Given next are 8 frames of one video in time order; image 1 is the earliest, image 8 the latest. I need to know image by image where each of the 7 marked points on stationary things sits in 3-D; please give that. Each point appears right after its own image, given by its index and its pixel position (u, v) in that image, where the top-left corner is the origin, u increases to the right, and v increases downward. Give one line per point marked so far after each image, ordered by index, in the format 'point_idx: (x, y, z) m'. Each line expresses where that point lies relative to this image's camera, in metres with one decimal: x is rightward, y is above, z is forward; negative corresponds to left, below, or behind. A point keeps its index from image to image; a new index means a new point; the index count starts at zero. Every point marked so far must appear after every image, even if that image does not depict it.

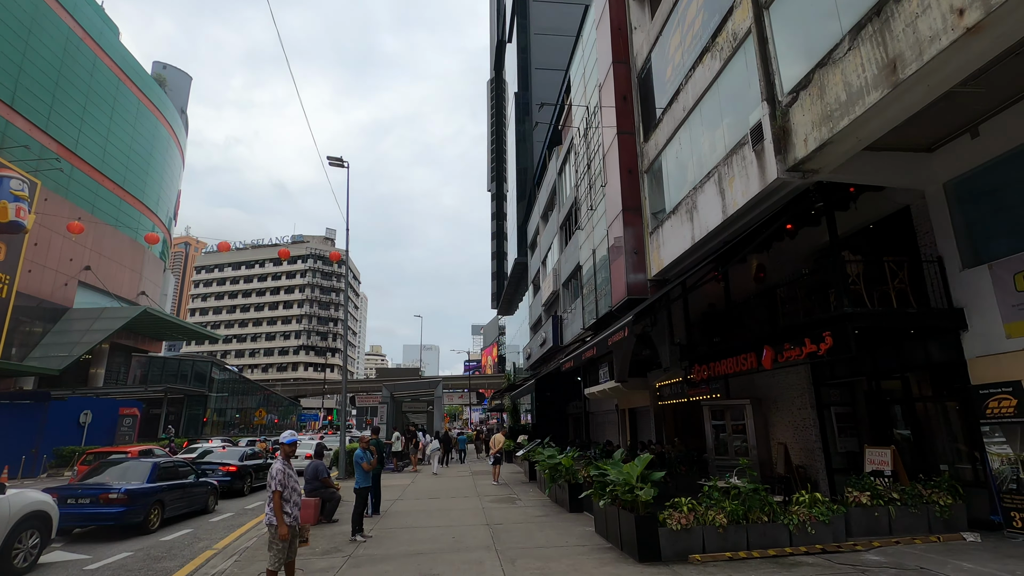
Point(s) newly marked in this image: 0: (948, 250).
0: (+7.1, +0.6, +8.7) m
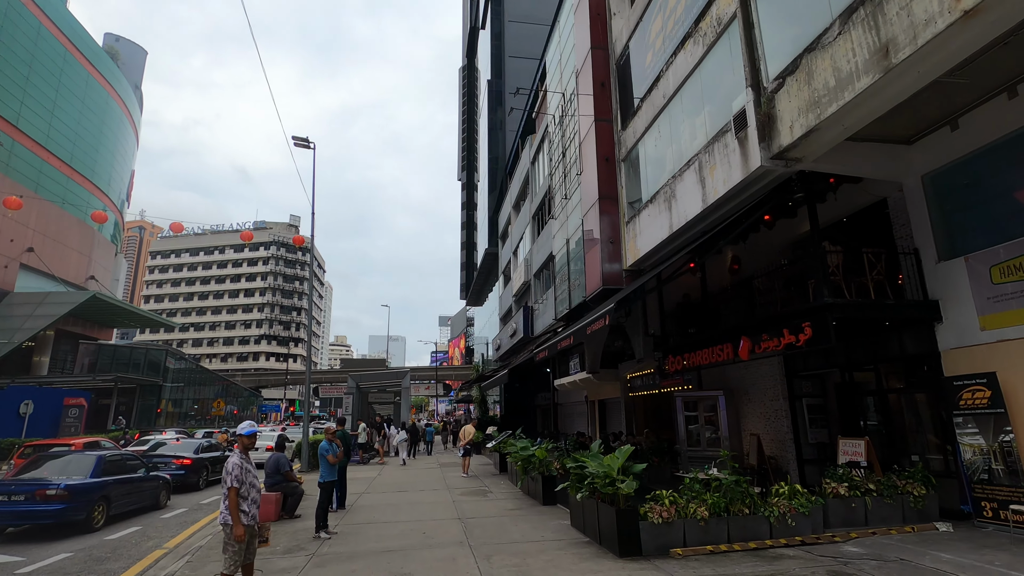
0: (+6.8, +0.7, +8.7) m
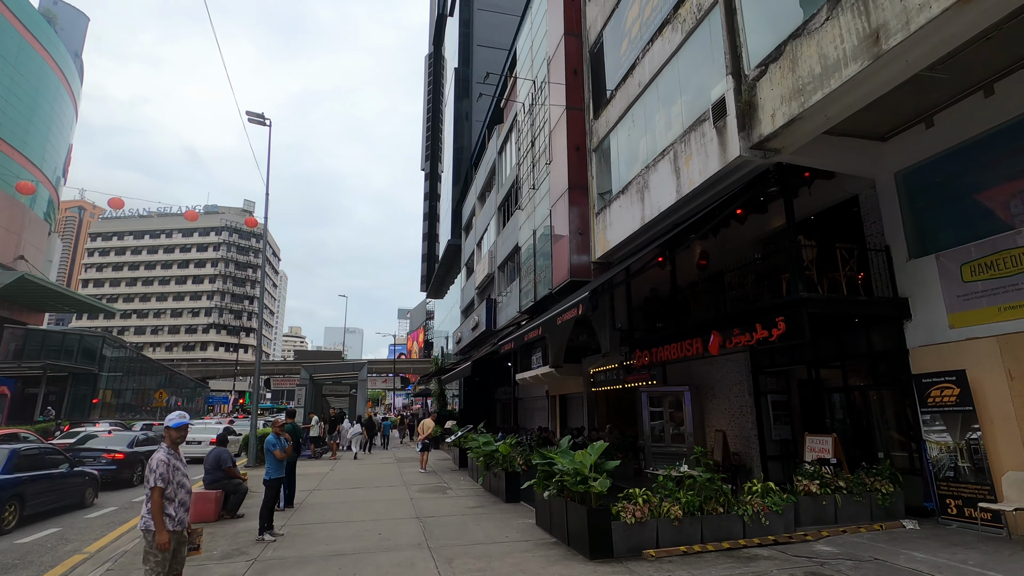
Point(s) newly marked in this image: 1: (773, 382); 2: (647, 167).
0: (+6.3, +0.8, +8.7) m
1: (+5.6, -2.0, +11.4) m
2: (+2.9, +2.6, +11.7) m
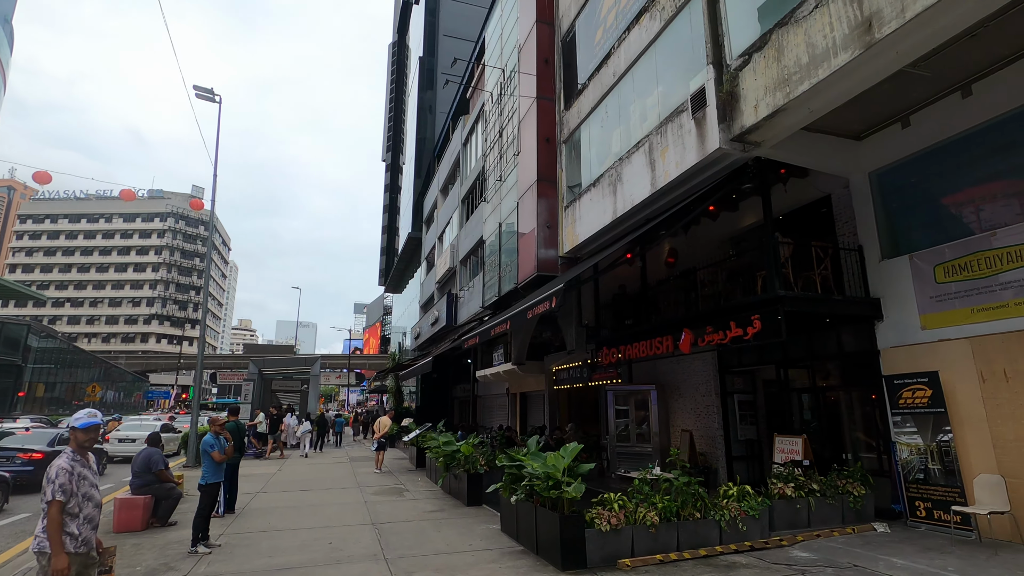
0: (+5.8, +0.8, +8.7) m
1: (+4.8, -2.0, +11.3) m
2: (+2.3, +2.7, +11.3) m
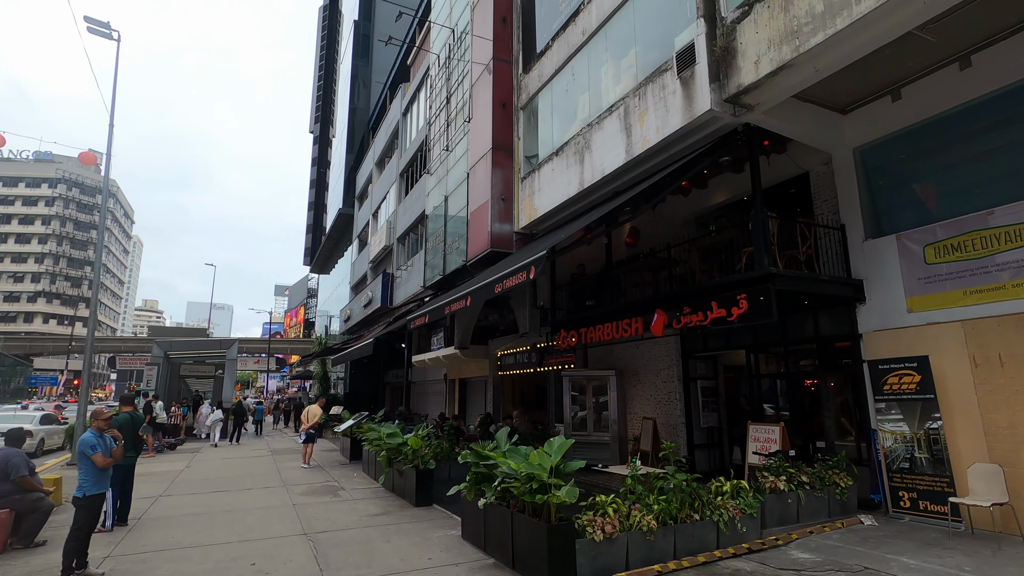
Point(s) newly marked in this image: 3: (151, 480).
0: (+5.3, +1.1, +8.3) m
1: (+3.9, -1.6, +10.8) m
2: (+1.5, +3.2, +10.4) m
3: (-7.4, -3.9, +10.9) m
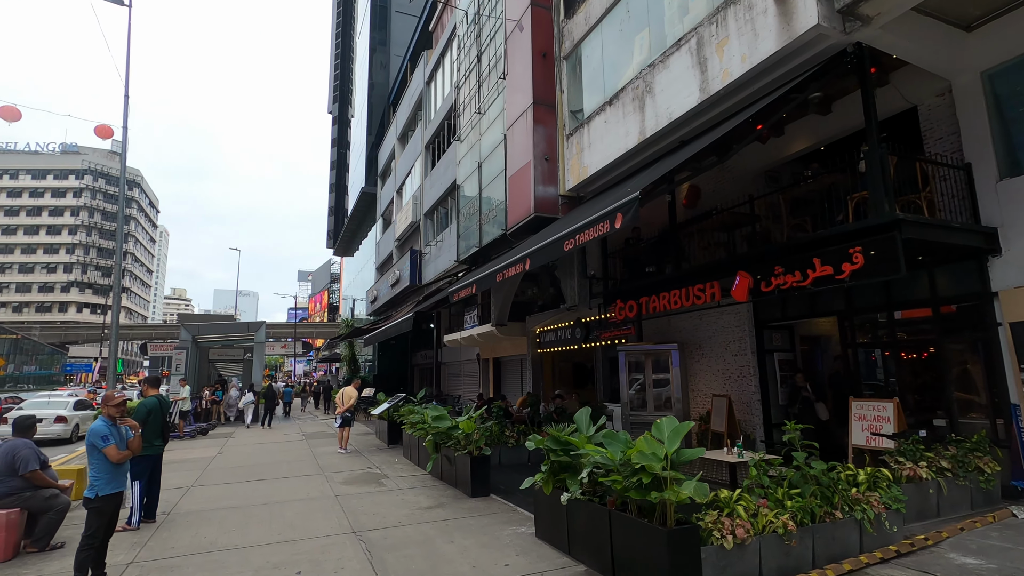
0: (+6.1, +1.7, +7.0) m
1: (+4.9, -0.9, +9.6) m
2: (+2.4, +3.8, +9.2) m
3: (-6.3, -3.5, +10.2) m
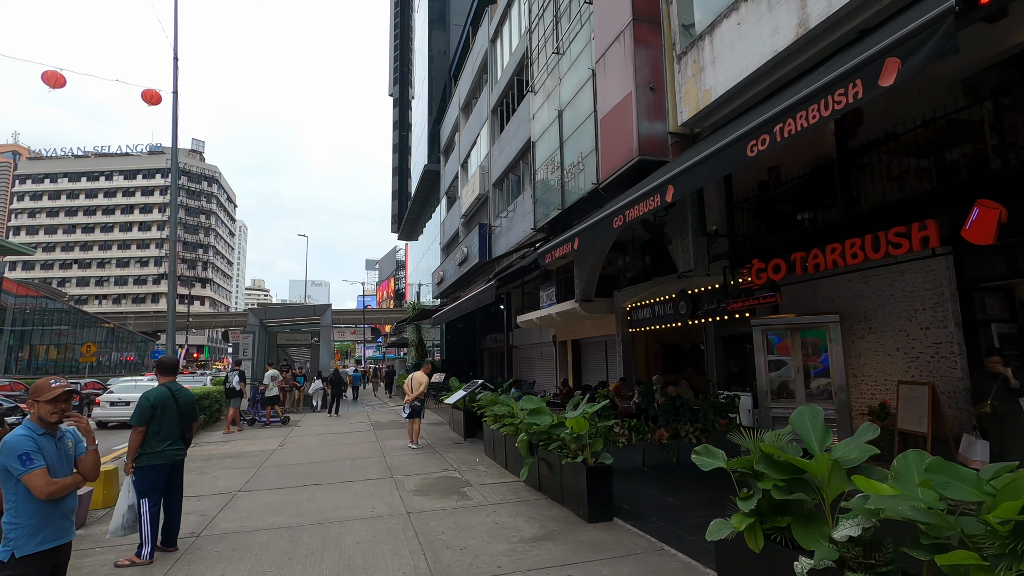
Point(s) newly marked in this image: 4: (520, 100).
0: (+7.2, +2.4, +4.1) m
1: (+6.4, -0.2, +6.9) m
2: (+3.7, +4.4, +6.6) m
3: (-4.6, -3.0, +8.9) m
4: (+0.2, +6.1, +17.4) m
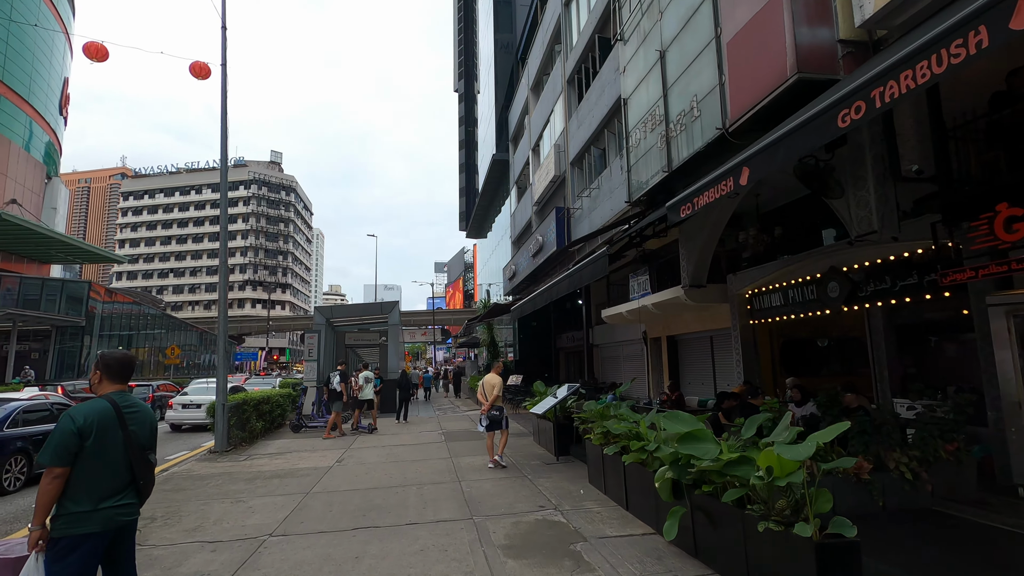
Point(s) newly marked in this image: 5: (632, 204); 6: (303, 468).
0: (+7.9, +2.9, +0.9) m
1: (+7.5, +0.3, +3.9) m
2: (+4.7, +4.9, +3.9) m
3: (-3.1, -2.7, +7.1) m
4: (+2.5, +6.5, +15.0) m
5: (+2.8, +1.9, +12.3) m
6: (-3.5, -3.0, +8.9) m
